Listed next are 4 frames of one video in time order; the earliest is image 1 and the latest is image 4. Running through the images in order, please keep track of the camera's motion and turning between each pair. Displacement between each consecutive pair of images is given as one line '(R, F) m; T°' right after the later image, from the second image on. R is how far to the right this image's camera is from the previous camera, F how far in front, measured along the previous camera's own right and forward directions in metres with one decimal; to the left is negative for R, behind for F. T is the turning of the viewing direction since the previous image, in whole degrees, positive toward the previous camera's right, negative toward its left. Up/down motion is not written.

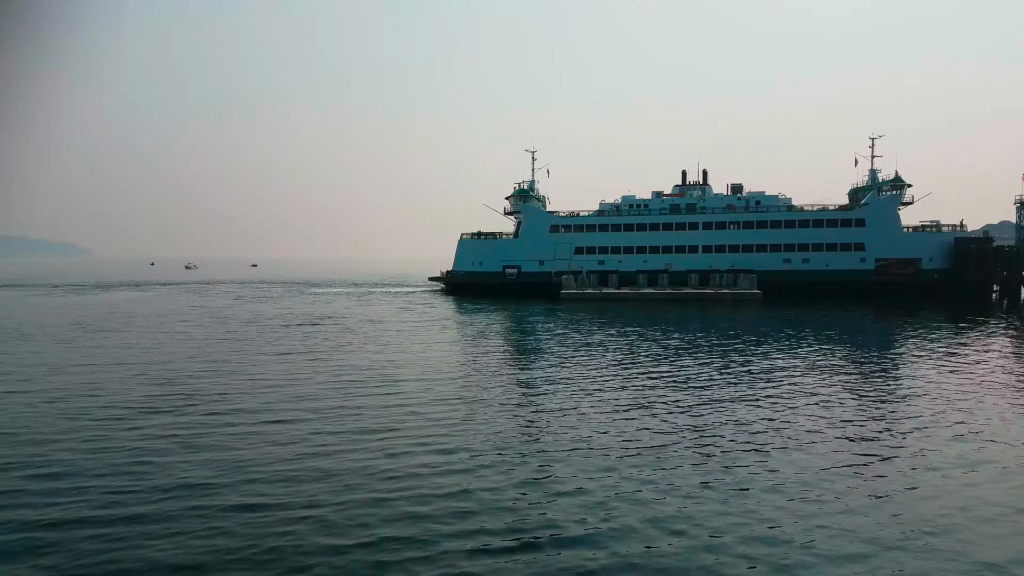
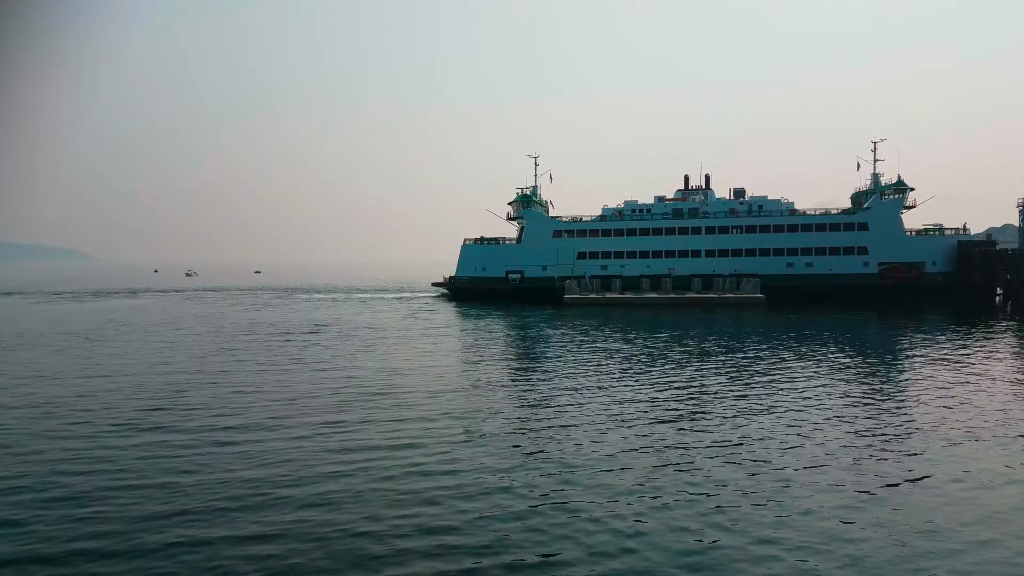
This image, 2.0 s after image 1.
(-0.7, +0.2) m; 0°
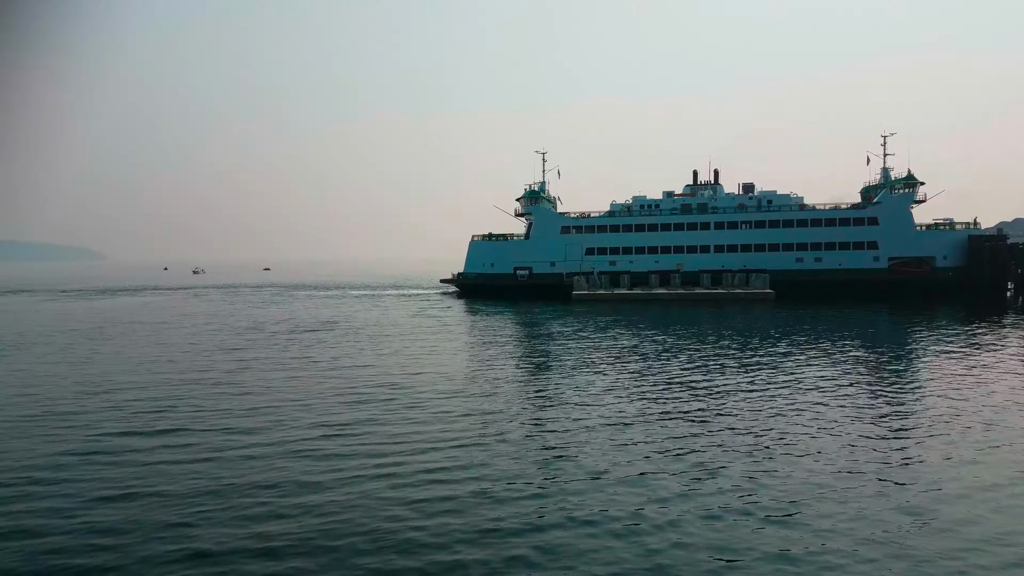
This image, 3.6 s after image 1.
(-1.1, +0.1) m; 0°
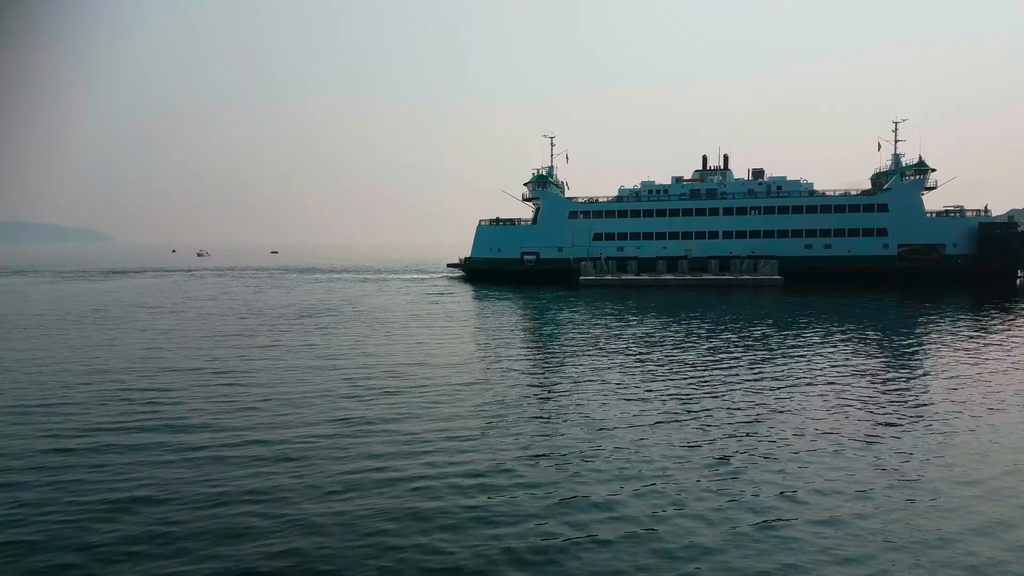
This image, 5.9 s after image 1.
(-1.2, +0.2) m; 0°
